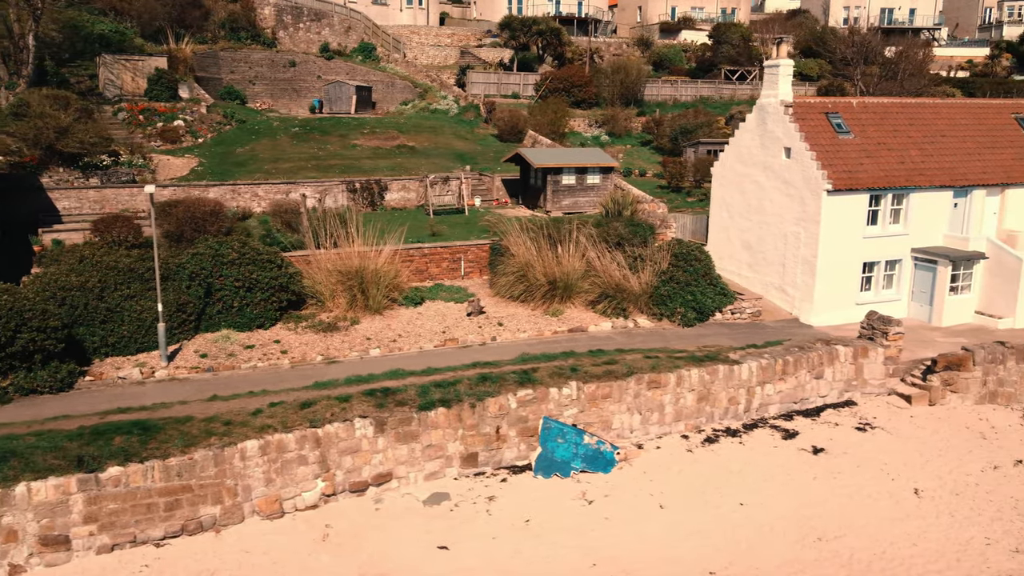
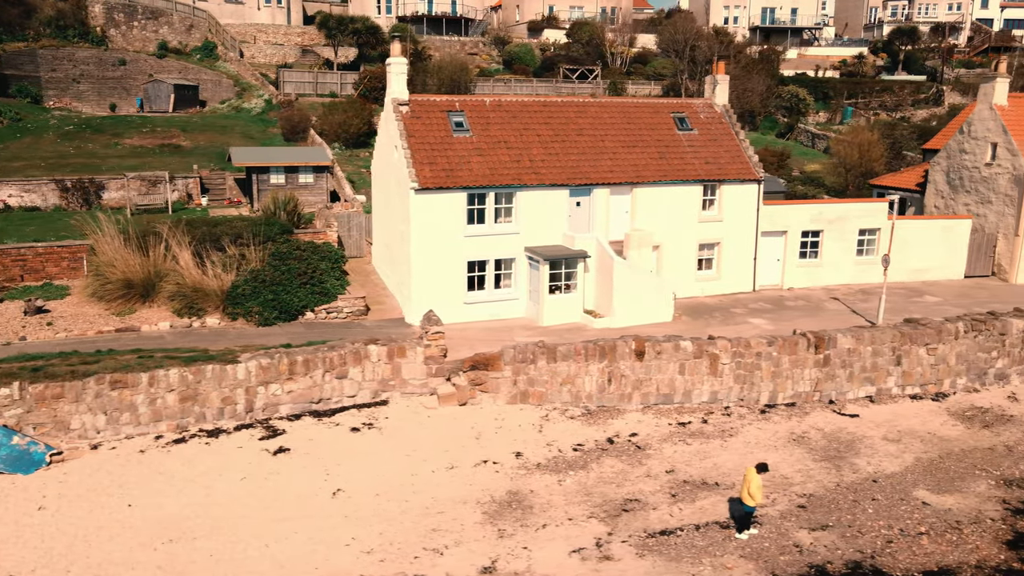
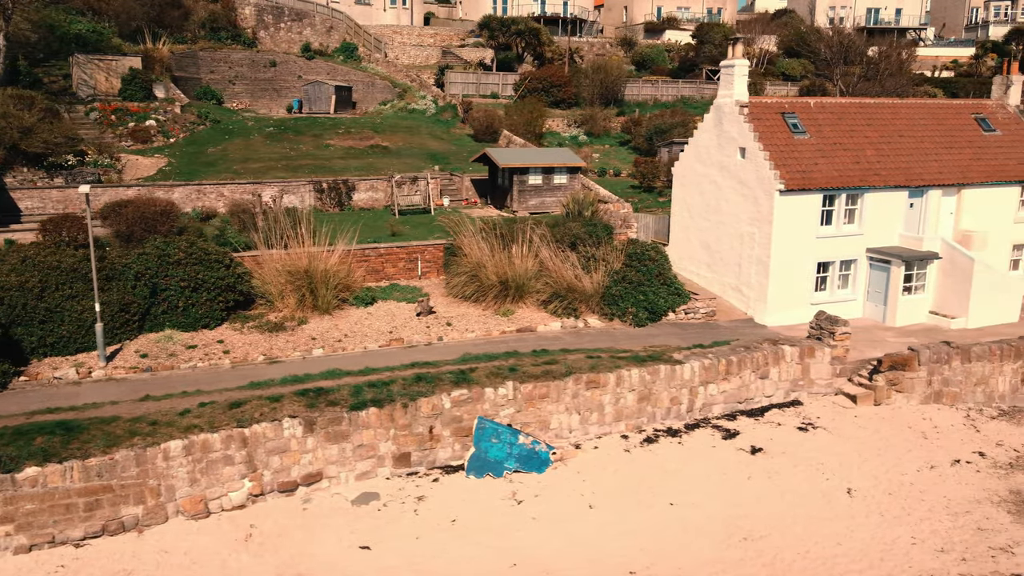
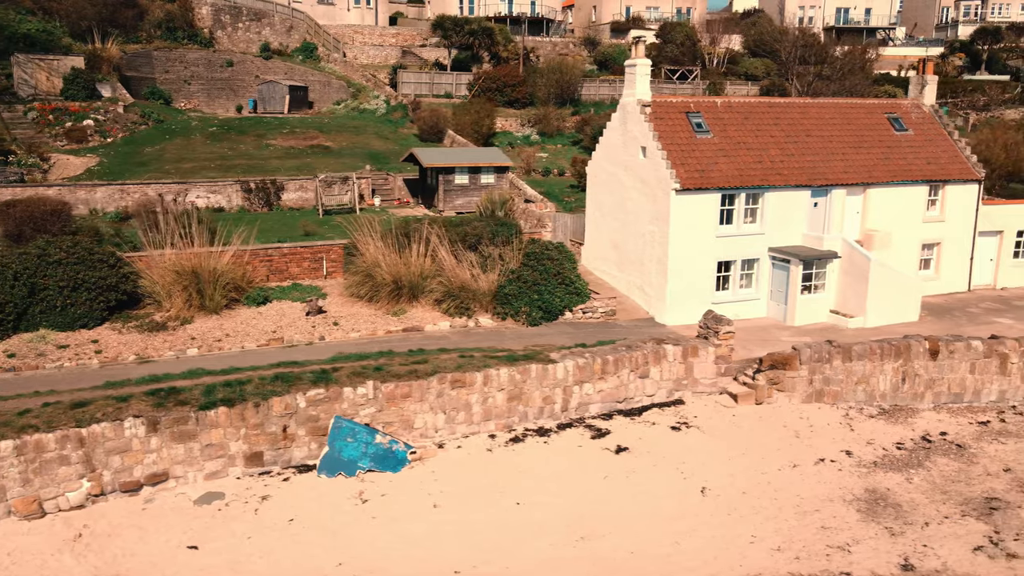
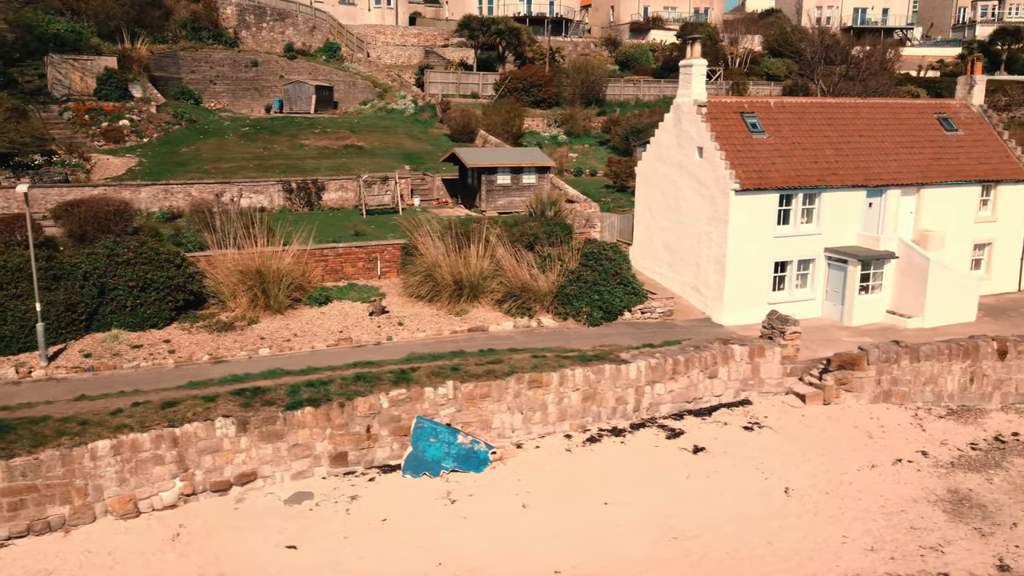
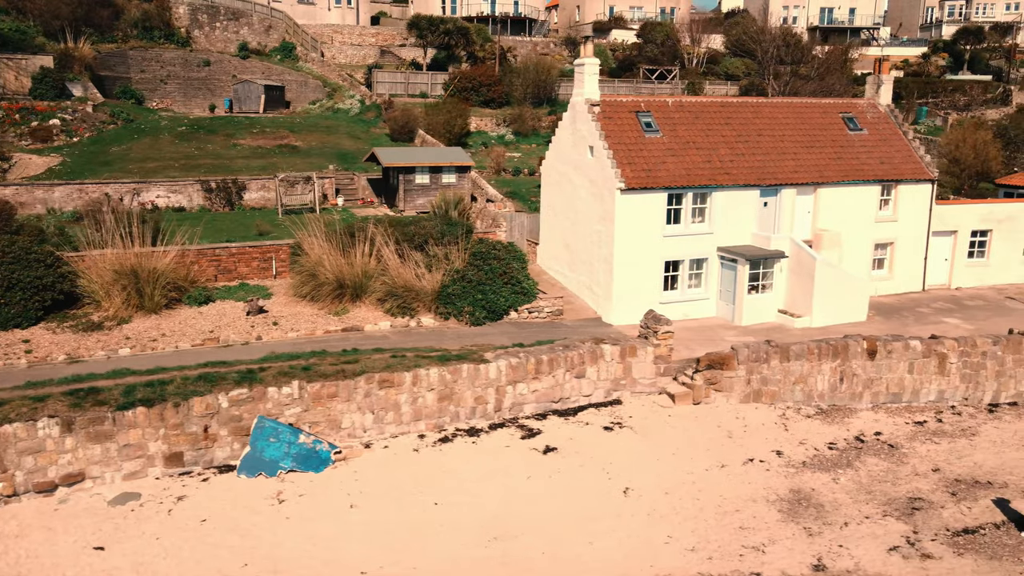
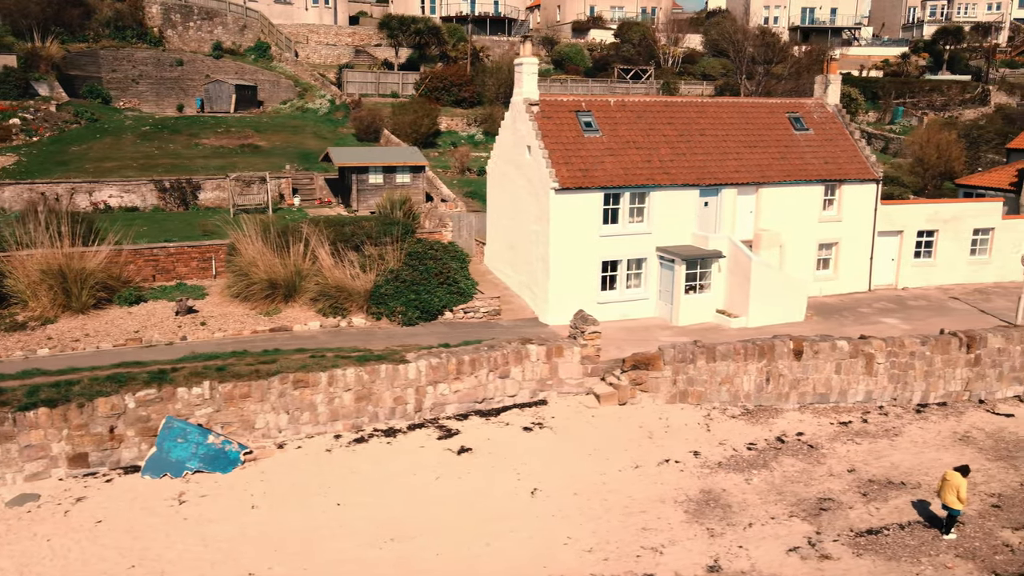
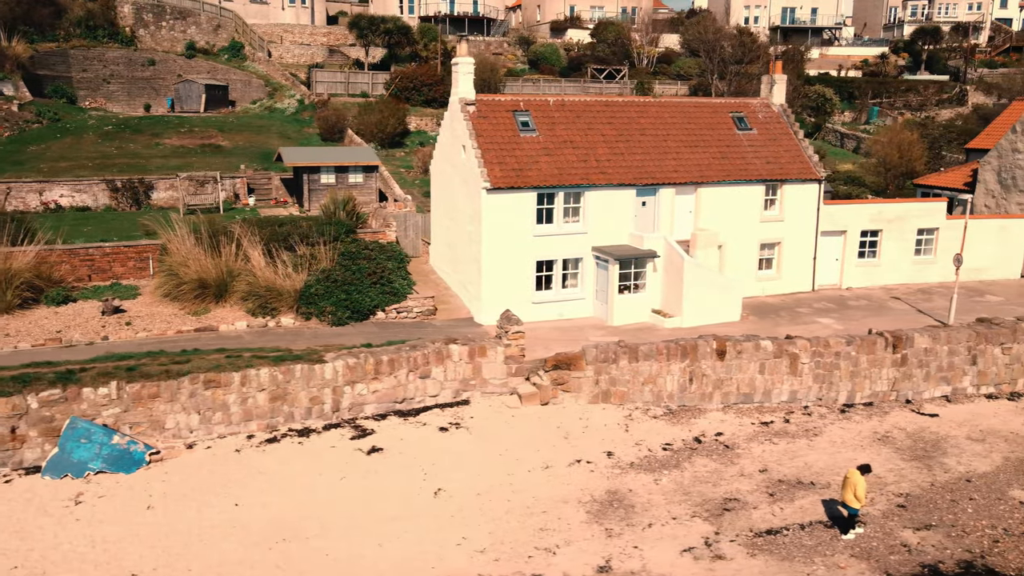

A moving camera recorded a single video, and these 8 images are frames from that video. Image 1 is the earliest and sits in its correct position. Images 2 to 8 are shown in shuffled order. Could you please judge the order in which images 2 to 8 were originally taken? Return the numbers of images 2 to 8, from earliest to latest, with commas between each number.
3, 5, 4, 6, 7, 8, 2
